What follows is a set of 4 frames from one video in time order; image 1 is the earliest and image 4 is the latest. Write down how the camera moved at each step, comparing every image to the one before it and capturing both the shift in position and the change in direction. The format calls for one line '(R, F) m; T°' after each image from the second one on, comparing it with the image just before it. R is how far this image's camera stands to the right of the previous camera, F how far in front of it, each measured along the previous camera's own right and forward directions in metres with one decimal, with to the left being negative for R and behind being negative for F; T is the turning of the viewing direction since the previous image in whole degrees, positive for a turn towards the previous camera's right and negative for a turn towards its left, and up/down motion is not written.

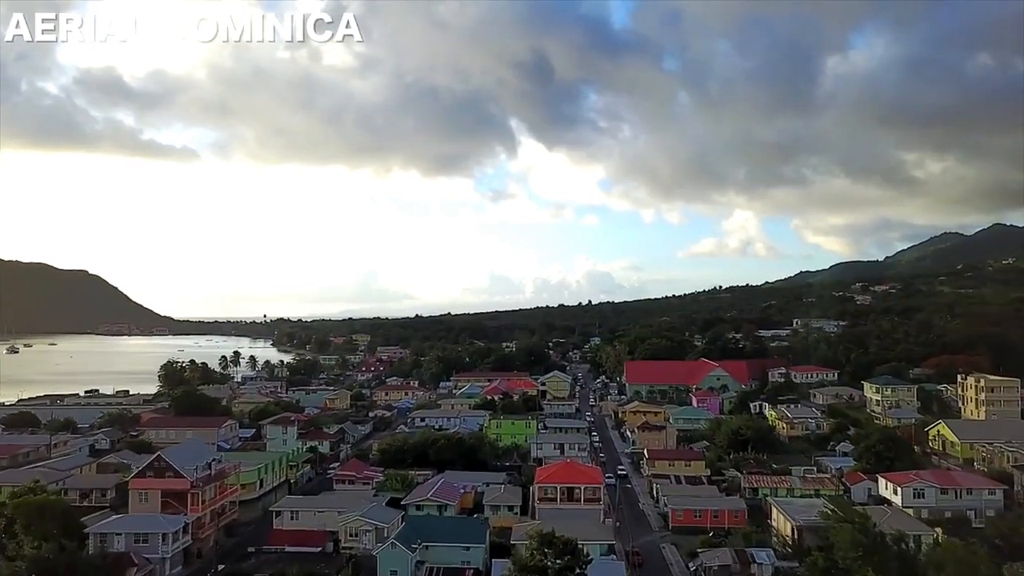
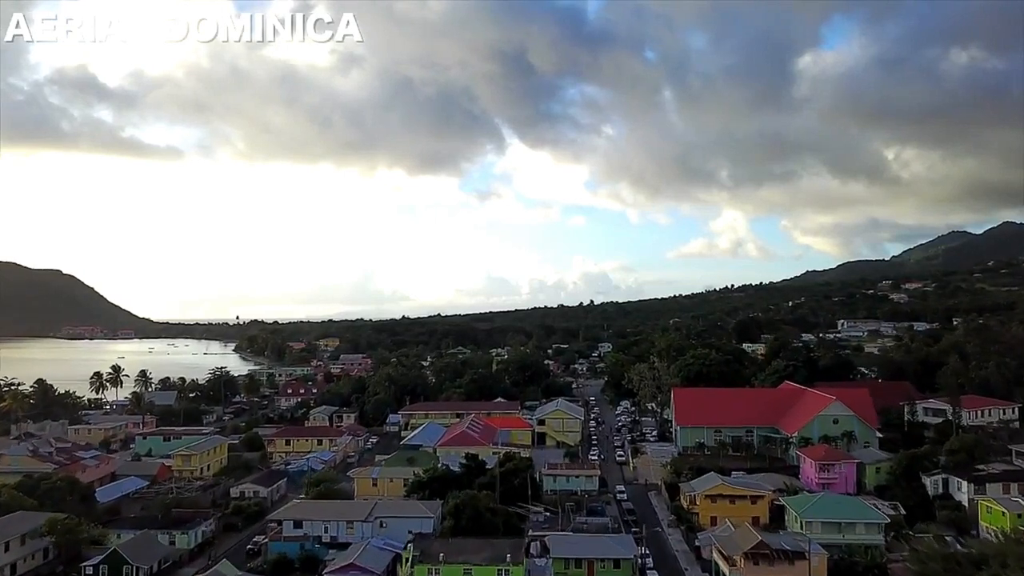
(+0.6, +17.9) m; 0°
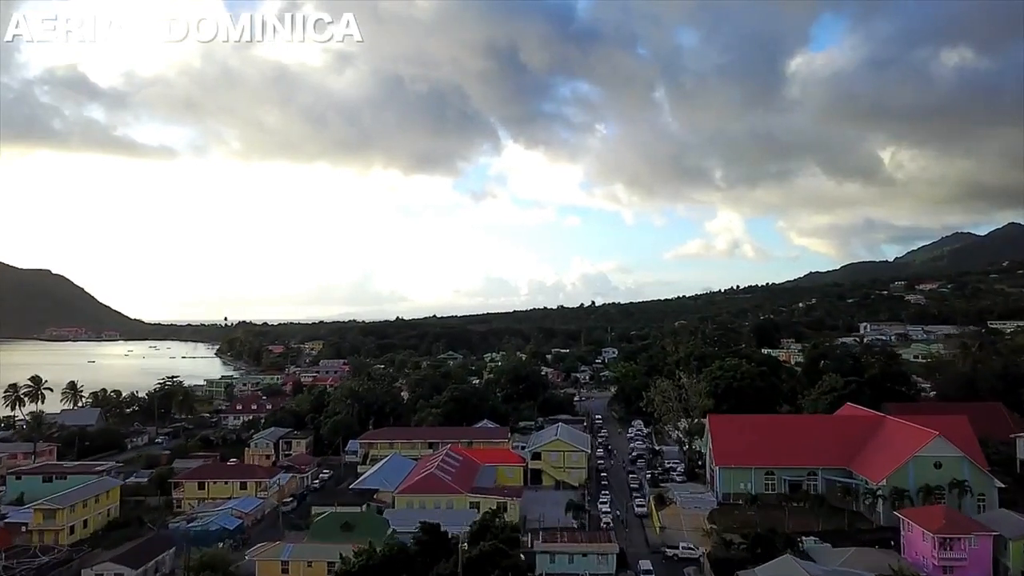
(+0.3, +7.1) m; 0°
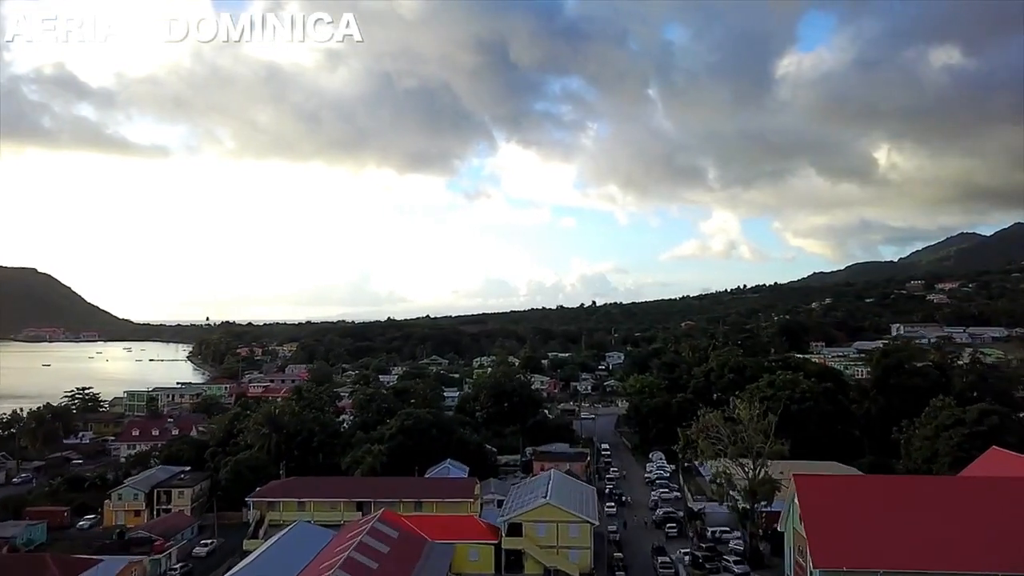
(+0.6, +9.0) m; 0°
